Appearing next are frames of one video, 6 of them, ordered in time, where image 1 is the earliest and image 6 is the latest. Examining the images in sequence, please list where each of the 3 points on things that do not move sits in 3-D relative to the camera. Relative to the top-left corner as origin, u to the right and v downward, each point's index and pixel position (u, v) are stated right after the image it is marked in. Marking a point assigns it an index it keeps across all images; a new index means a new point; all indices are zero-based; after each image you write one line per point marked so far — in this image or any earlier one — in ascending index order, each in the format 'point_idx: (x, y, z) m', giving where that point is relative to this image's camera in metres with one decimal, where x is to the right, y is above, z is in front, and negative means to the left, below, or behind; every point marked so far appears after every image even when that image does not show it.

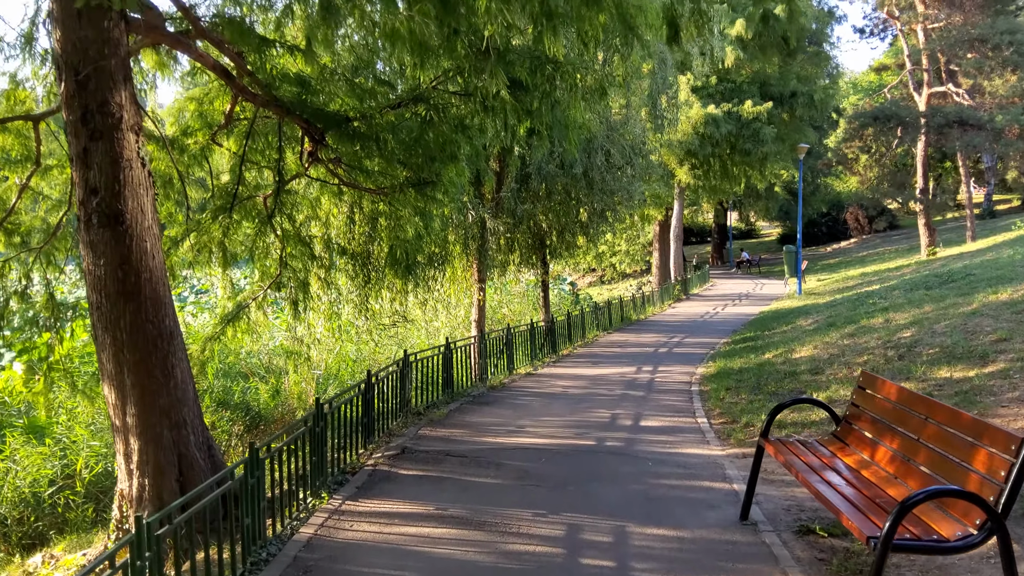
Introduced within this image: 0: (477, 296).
0: (-0.5, -0.1, +12.0) m
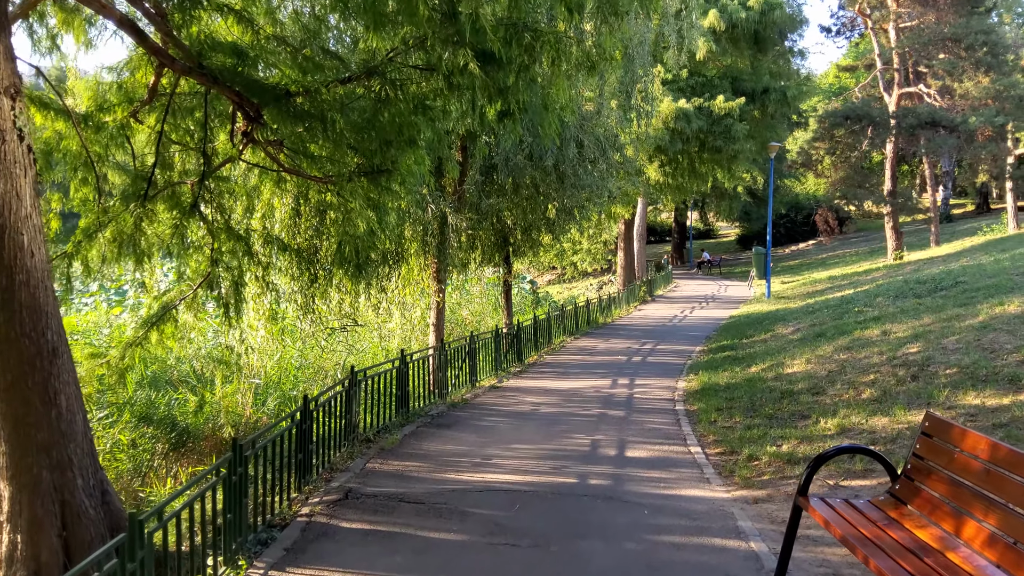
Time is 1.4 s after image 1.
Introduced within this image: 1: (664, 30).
0: (-0.9, -0.1, +11.0) m
1: (+2.4, +4.0, +13.7) m
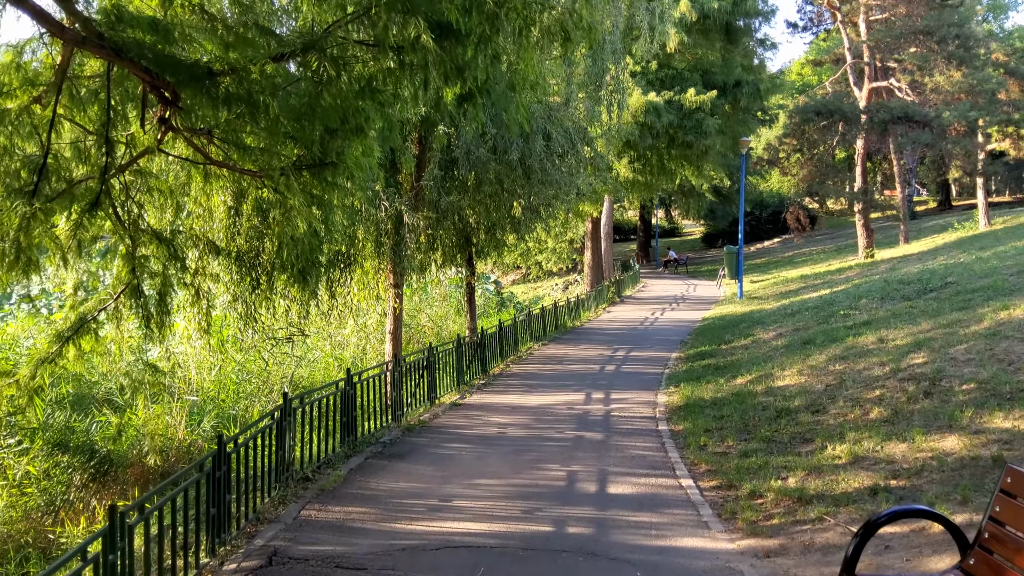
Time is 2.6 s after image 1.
0: (-1.4, -0.2, +10.0) m
1: (+1.8, +4.0, +12.9) m
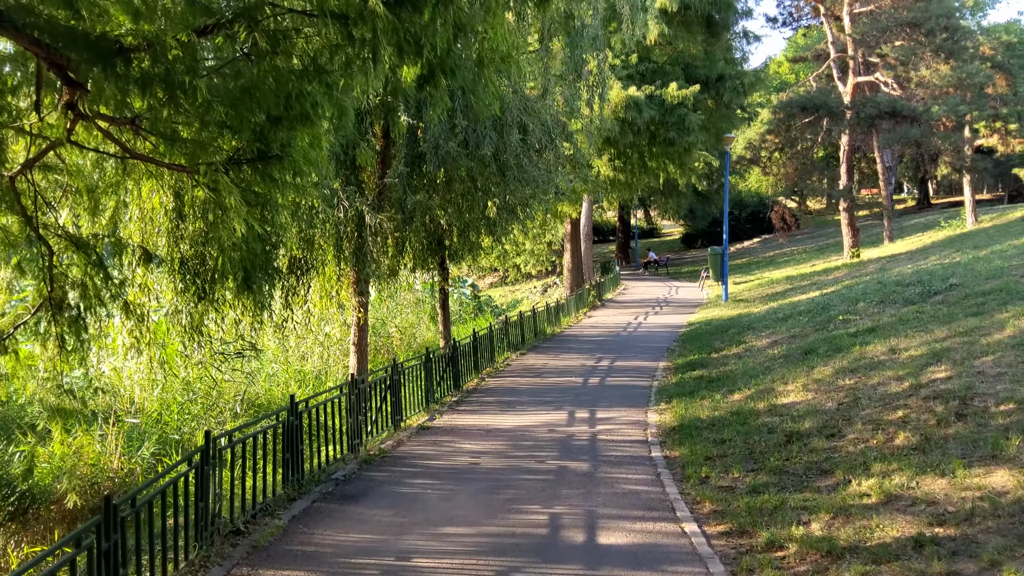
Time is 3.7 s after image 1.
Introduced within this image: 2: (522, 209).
0: (-1.6, -0.3, +9.1) m
1: (+1.4, +3.9, +12.1) m
2: (+0.1, +0.9, +10.2) m
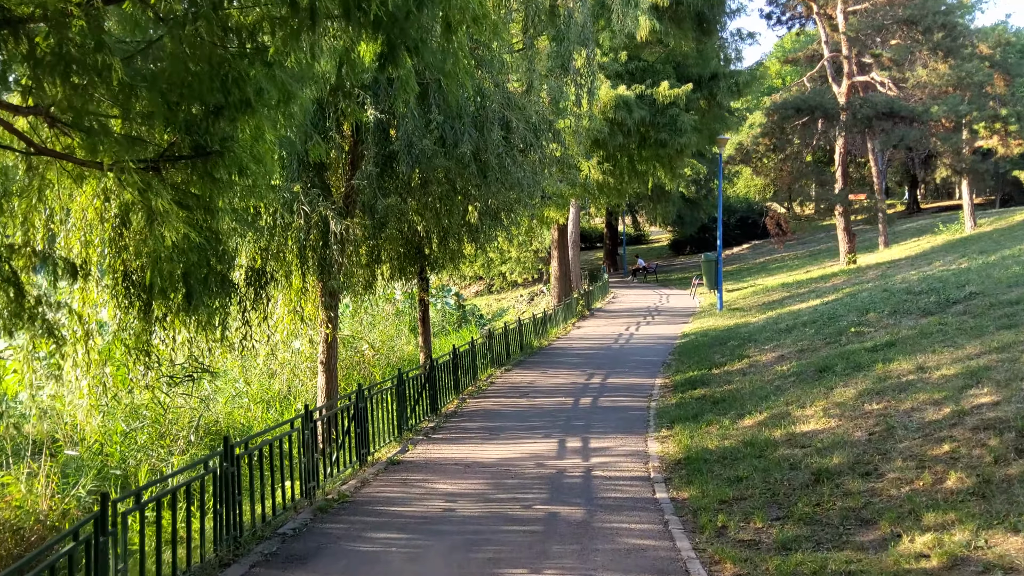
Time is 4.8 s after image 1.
0: (-1.8, -0.4, +8.3) m
1: (+1.2, +3.8, +11.3) m
2: (-0.1, +0.8, +9.4) m
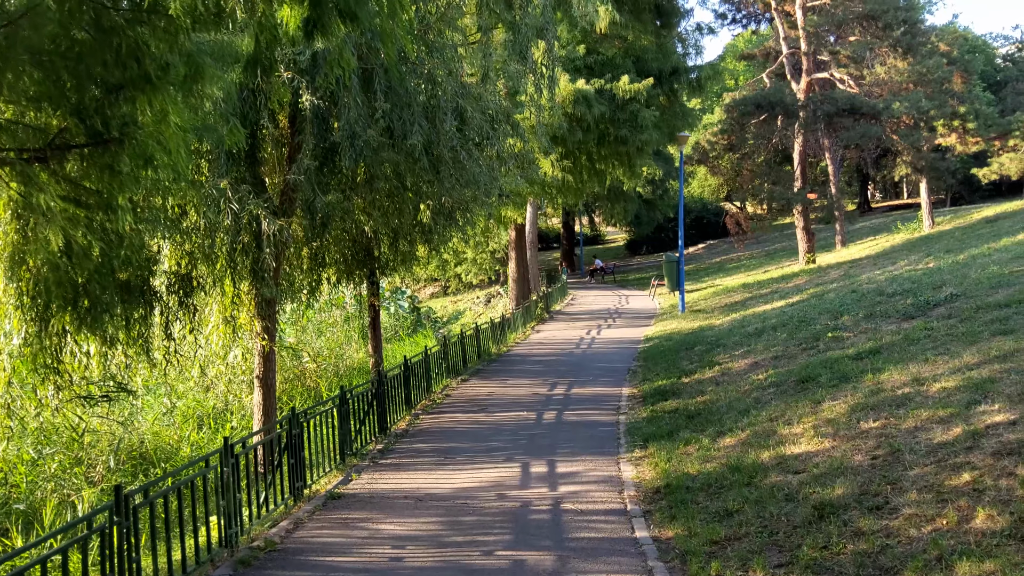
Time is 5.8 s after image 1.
0: (-2.2, -0.5, +7.4) m
1: (+0.6, +3.8, +10.7) m
2: (-0.5, +0.7, +8.7) m
